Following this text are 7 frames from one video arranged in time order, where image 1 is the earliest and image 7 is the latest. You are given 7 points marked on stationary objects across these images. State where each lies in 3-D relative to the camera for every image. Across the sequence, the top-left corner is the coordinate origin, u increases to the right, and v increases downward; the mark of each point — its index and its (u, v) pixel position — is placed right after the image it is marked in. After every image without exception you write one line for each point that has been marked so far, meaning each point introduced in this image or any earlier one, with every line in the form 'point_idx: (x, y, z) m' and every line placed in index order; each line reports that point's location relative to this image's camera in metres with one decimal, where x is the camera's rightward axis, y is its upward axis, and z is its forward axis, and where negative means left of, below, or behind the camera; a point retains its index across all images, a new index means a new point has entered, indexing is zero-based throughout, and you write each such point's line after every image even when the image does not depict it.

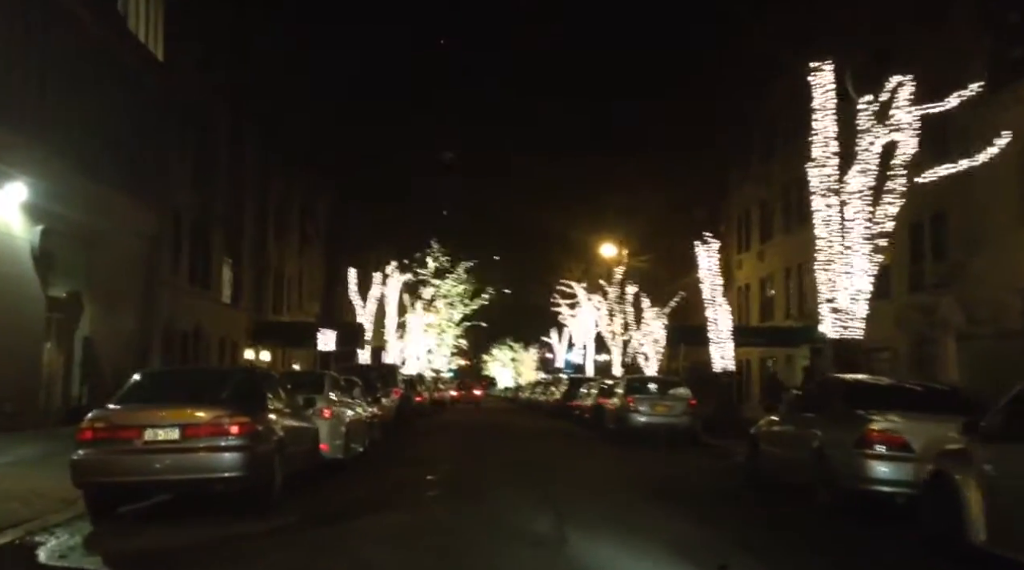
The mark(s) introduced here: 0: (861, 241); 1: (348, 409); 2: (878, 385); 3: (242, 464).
0: (+6.5, +0.8, +19.8) m
1: (-2.8, -2.1, +18.3) m
2: (+4.4, -1.2, +12.9) m
3: (-2.9, -2.0, +11.6) m
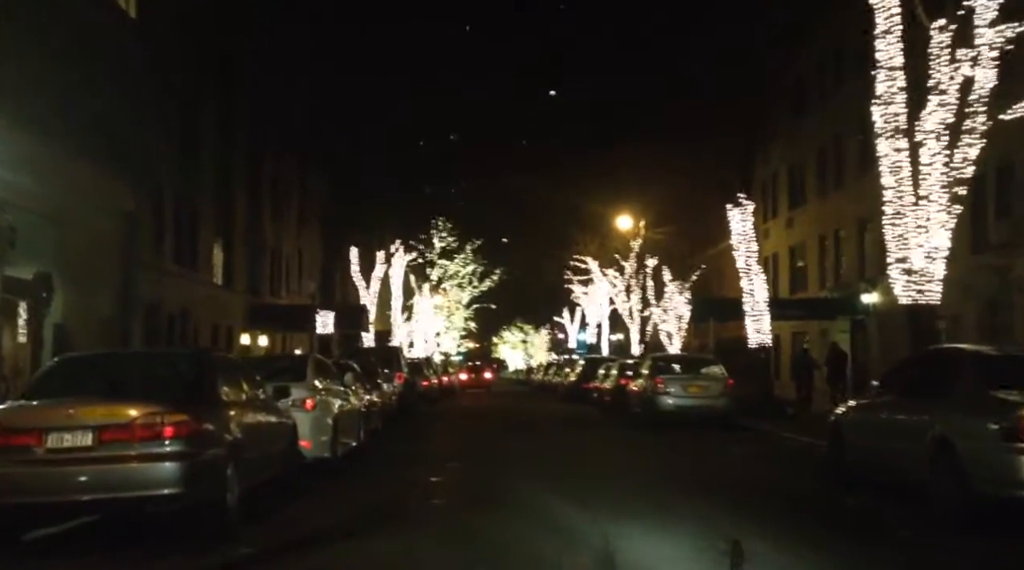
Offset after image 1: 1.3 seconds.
0: (+6.7, +1.5, +16.8) m
1: (-2.6, -1.7, +15.5) m
2: (+4.7, -0.7, +10.0) m
3: (-2.7, -1.6, +8.8) m
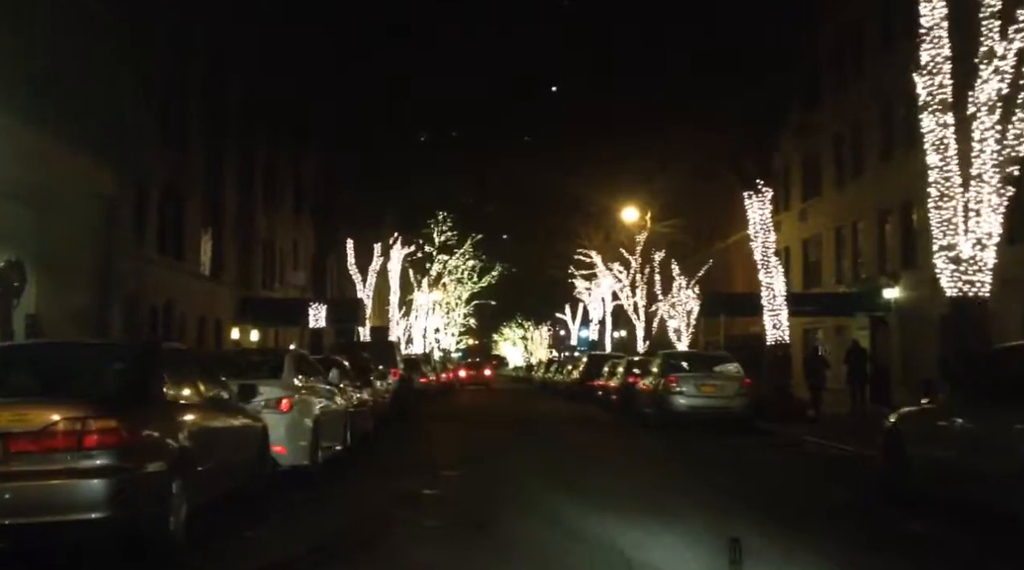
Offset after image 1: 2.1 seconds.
0: (+6.8, +1.7, +15.1) m
1: (-2.5, -1.5, +13.8) m
2: (+4.7, -0.5, +8.3) m
3: (-2.7, -1.4, +7.1) m
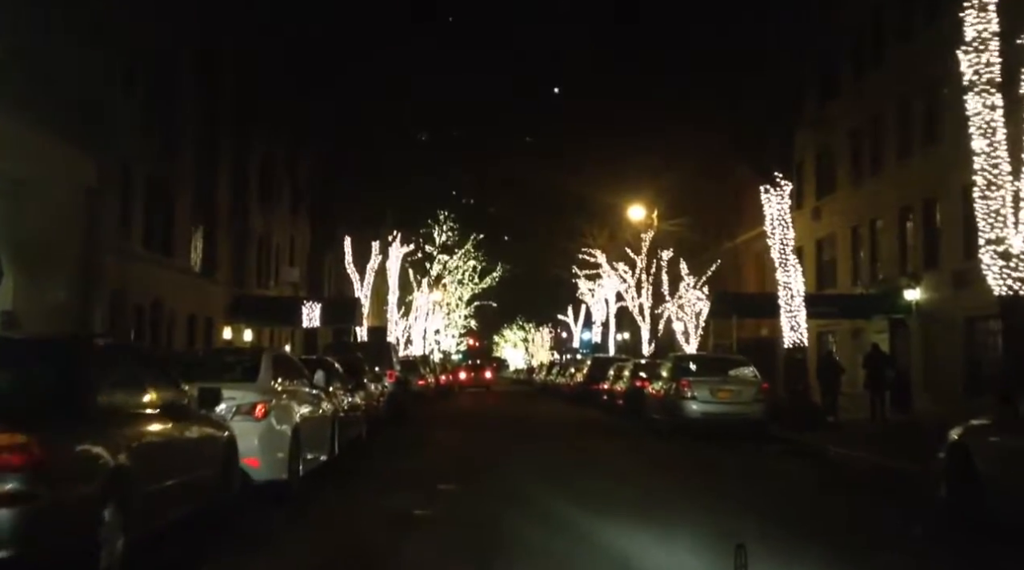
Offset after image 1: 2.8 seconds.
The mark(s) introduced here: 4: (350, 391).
0: (+6.8, +1.7, +13.7) m
1: (-2.5, -1.4, +12.4) m
2: (+4.8, -0.5, +6.9) m
3: (-2.6, -1.3, +5.7) m
4: (-2.9, -1.9, +19.1) m
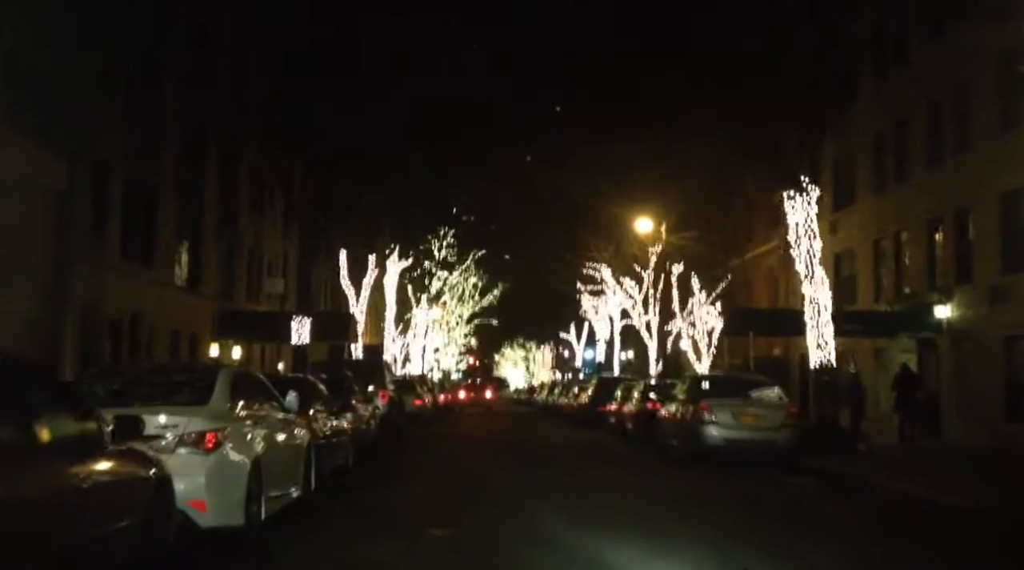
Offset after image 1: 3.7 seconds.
0: (+6.9, +1.6, +11.8) m
1: (-2.4, -1.4, +10.5) m
2: (+4.8, -0.5, +5.0) m
3: (-2.6, -1.2, +3.7) m
4: (-2.9, -2.1, +17.2) m
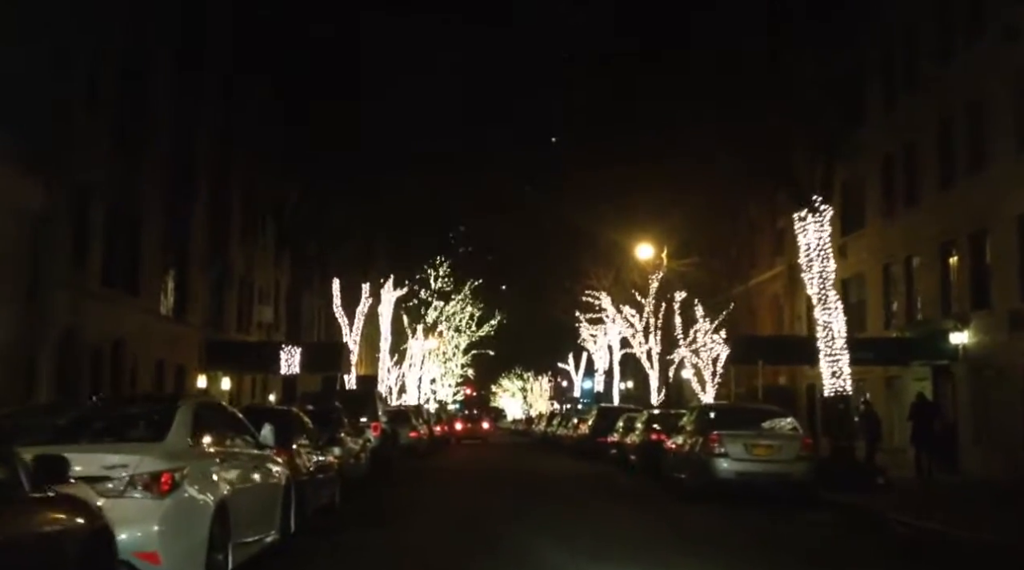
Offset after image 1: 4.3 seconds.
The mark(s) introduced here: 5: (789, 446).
0: (+6.9, +1.4, +10.8) m
1: (-2.4, -1.6, +9.3) m
2: (+4.8, -0.5, +3.9) m
3: (-2.6, -1.2, +2.6) m
4: (-2.9, -2.4, +16.0) m
5: (+4.9, -2.8, +19.0) m
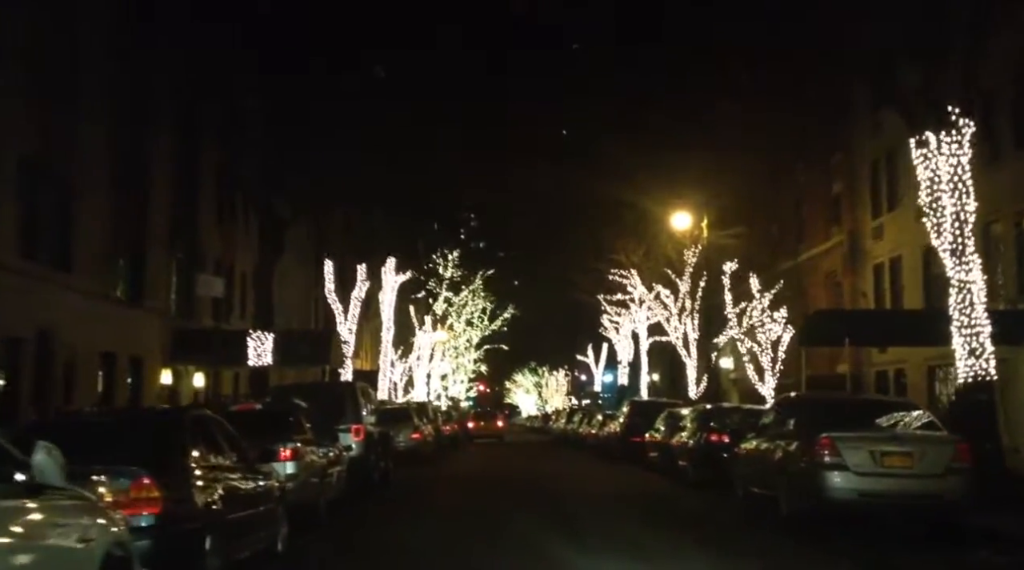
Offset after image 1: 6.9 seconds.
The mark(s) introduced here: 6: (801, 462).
0: (+7.0, +2.1, +5.2) m
1: (-2.2, -1.0, +3.8) m
2: (+4.9, +0.3, -1.7) m
3: (-2.4, -0.6, -2.9) m
4: (-2.6, -1.8, +10.5) m
5: (+5.2, -2.1, +13.4) m
6: (+3.8, -2.3, +14.0) m
